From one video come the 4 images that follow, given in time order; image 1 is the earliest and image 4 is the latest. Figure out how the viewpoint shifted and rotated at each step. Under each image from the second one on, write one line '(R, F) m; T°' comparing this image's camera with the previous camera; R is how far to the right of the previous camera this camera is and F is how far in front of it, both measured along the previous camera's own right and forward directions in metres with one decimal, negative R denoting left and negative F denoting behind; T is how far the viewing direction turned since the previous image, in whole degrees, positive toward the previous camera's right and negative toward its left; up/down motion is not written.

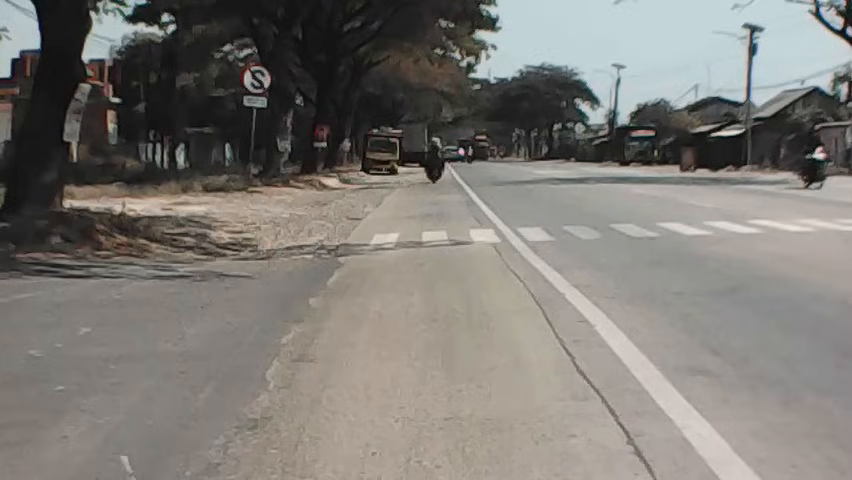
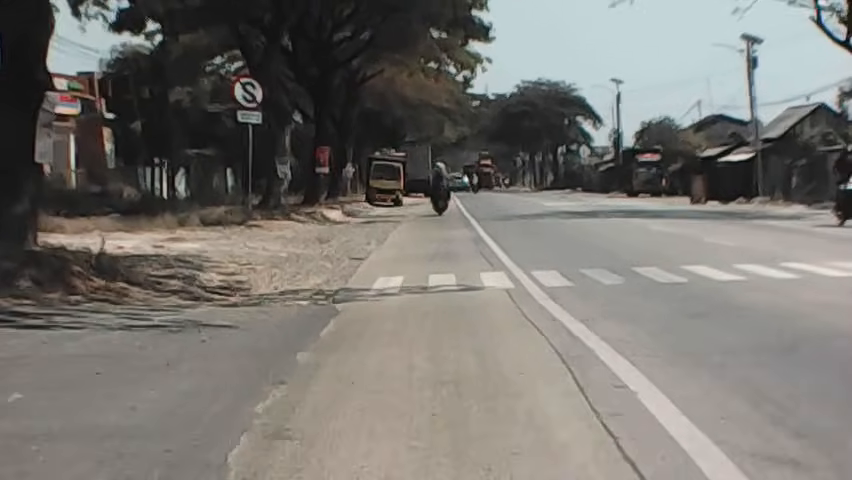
(0.0, +1.5) m; 0°
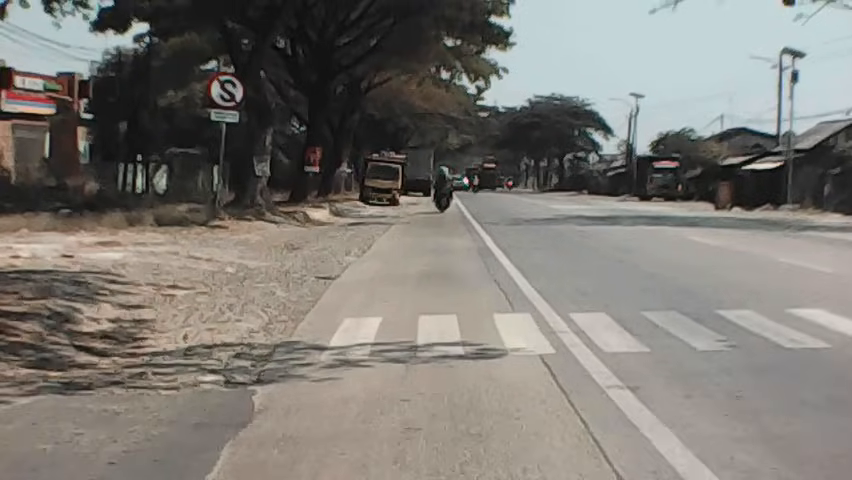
(0.0, +6.3) m; 0°
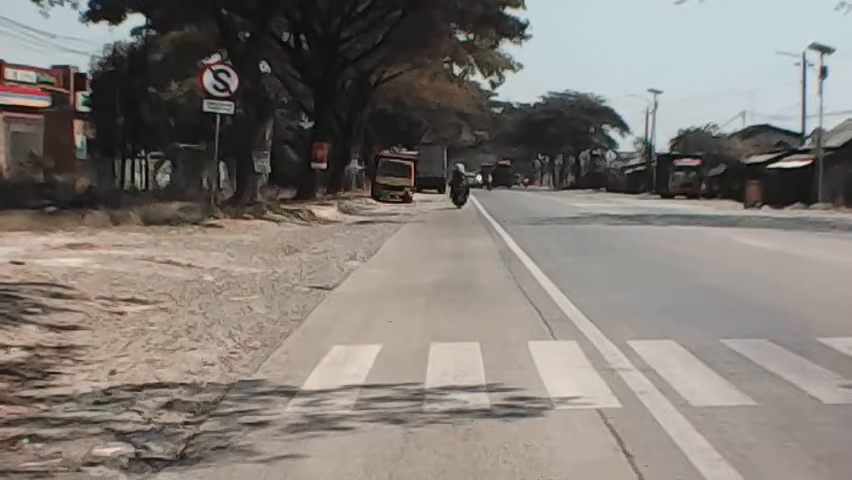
(0.0, +3.1) m; -1°
